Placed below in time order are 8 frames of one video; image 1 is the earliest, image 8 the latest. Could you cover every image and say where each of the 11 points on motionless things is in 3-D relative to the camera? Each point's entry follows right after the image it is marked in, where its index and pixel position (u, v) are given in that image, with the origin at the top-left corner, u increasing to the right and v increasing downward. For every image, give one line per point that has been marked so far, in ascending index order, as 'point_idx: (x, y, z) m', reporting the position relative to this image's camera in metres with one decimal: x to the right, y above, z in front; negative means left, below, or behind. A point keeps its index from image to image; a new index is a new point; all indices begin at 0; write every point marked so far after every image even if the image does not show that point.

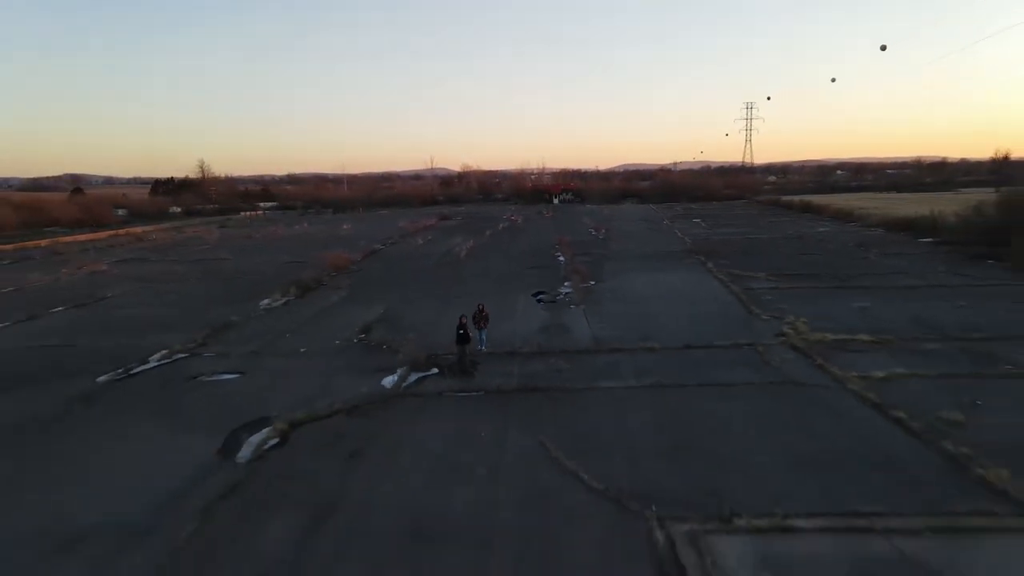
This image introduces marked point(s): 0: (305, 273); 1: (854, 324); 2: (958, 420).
0: (-4.3, +0.3, +16.6) m
1: (+4.1, -0.4, +9.5) m
2: (+3.3, -1.0, +5.8) m
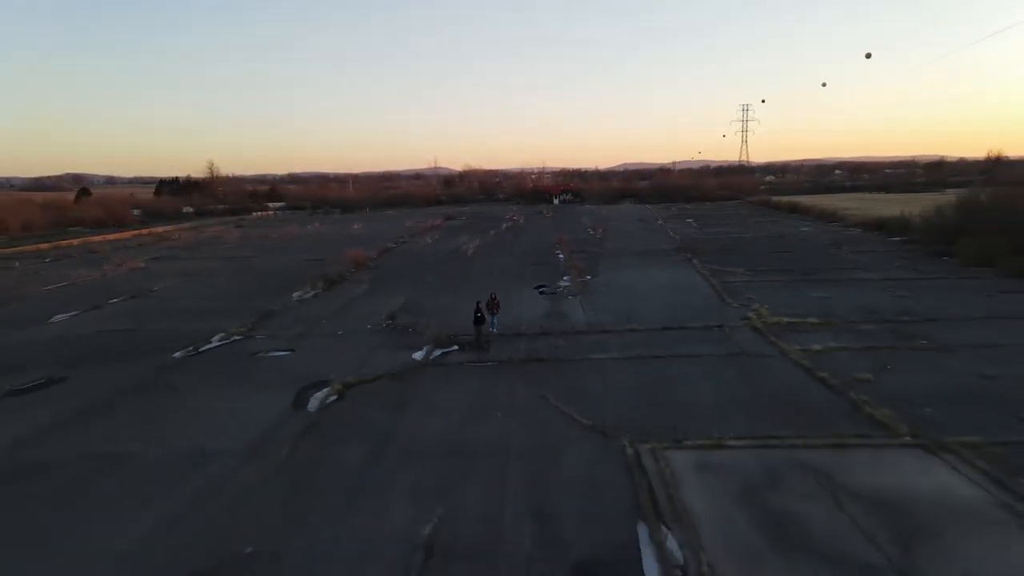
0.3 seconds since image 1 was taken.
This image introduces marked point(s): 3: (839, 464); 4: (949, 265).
0: (-4.2, +0.4, +18.3) m
1: (+4.1, -0.3, +11.1) m
2: (+3.4, -0.8, +7.5) m
3: (+2.2, -1.2, +5.5) m
4: (+8.3, +0.5, +15.2) m
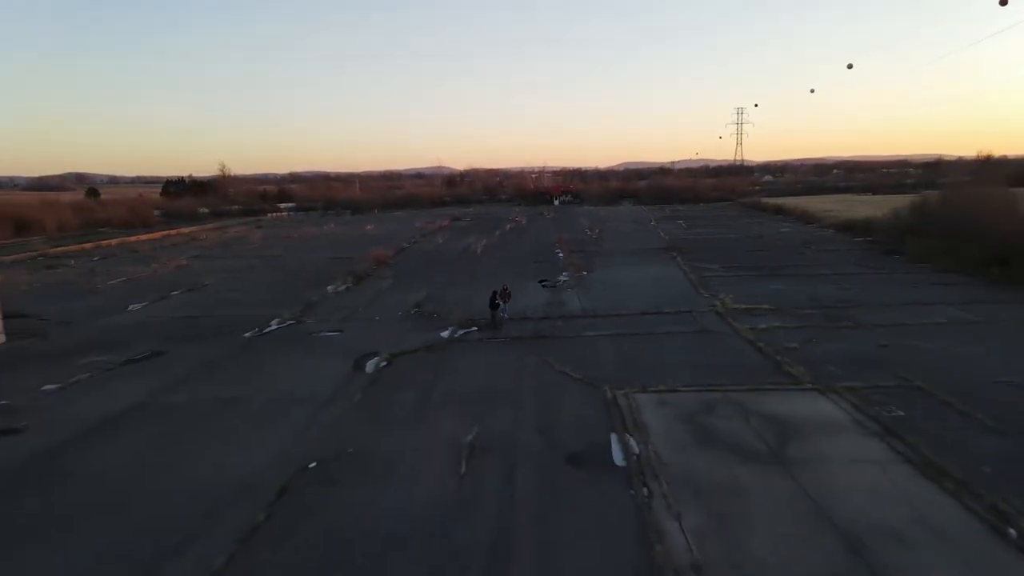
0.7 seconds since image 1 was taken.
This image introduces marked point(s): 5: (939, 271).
0: (-4.1, +0.6, +20.6) m
1: (+4.3, -0.2, +13.4) m
2: (+3.5, -0.7, +9.8) m
3: (+2.4, -1.1, +7.8) m
4: (+8.5, +0.6, +17.5) m
5: (+8.6, +0.4, +15.8) m
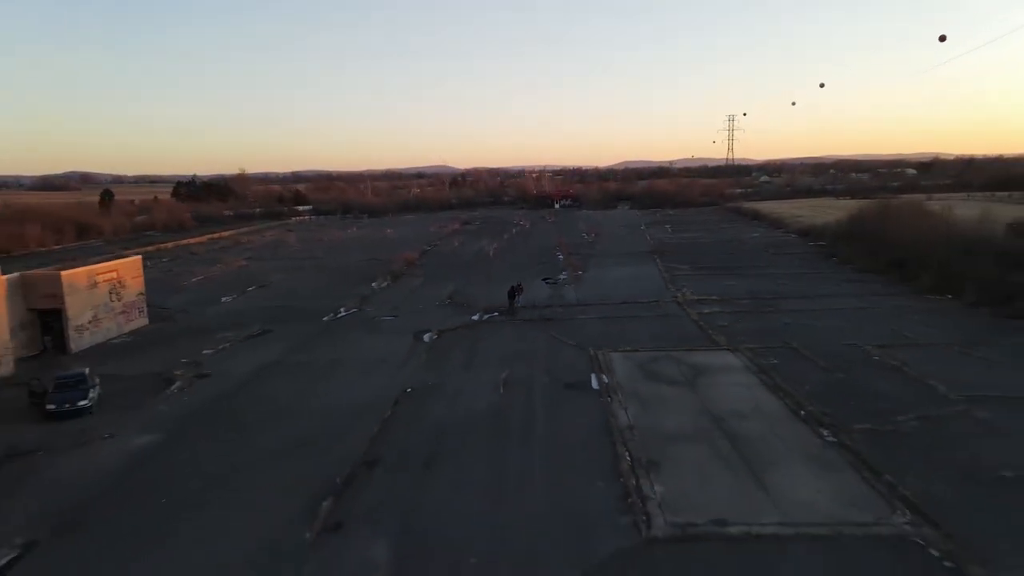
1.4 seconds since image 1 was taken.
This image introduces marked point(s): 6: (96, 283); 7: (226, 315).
0: (-3.8, +0.7, +24.7) m
1: (+4.5, -0.1, +17.5) m
2: (+3.7, -0.6, +13.9) m
3: (+2.6, -1.0, +11.9) m
4: (+8.7, +0.7, +21.6) m
5: (+8.8, +0.4, +20.0) m
6: (-7.5, +0.1, +14.3) m
7: (-6.3, -0.6, +17.3) m
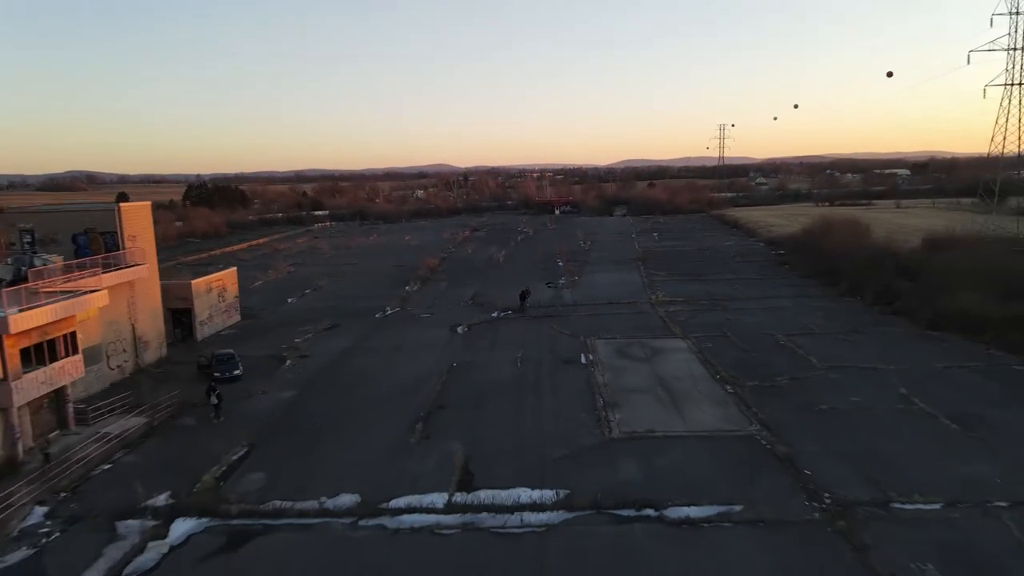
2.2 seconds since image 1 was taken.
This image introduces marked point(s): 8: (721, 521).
0: (-3.6, +0.6, +29.4) m
1: (+4.8, -0.2, +22.2) m
2: (+4.0, -0.8, +18.6) m
3: (+2.9, -1.1, +16.6) m
4: (+9.0, +0.6, +26.3) m
5: (+9.1, +0.4, +24.7) m
6: (-7.2, 0.0, +19.0) m
7: (-6.0, -0.7, +22.0) m
8: (+2.2, -2.4, +8.4) m
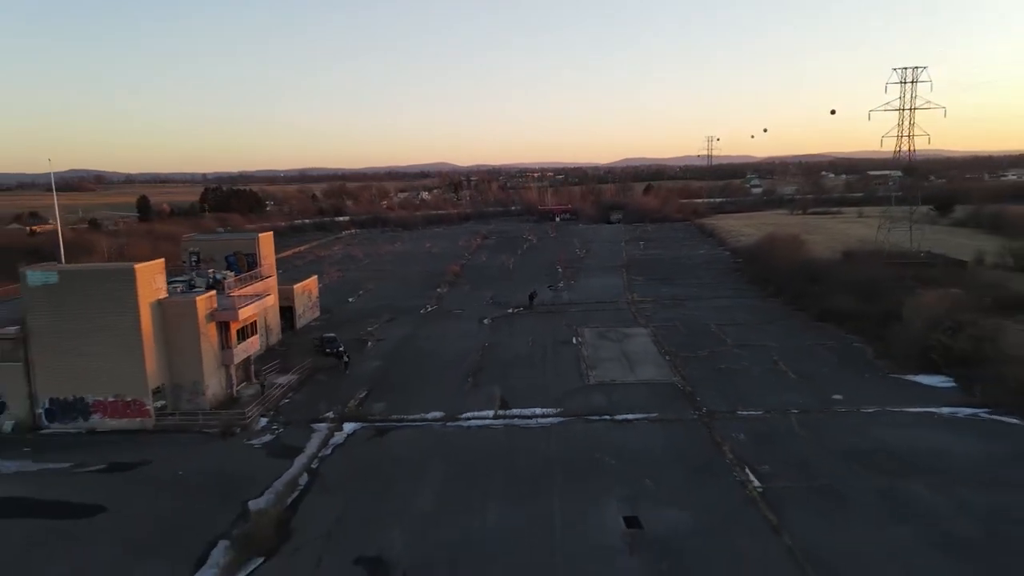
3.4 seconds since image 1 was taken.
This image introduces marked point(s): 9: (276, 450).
0: (-3.2, +0.5, +36.4) m
1: (+5.2, -0.3, +29.2) m
2: (+4.4, -0.9, +25.6) m
3: (+3.3, -1.2, +23.6) m
4: (+9.4, +0.5, +33.3) m
5: (+9.5, +0.3, +31.7) m
6: (-6.8, -0.1, +26.0) m
7: (-5.6, -0.8, +29.0) m
8: (+2.6, -2.6, +15.4) m
9: (-4.4, -3.0, +14.6) m
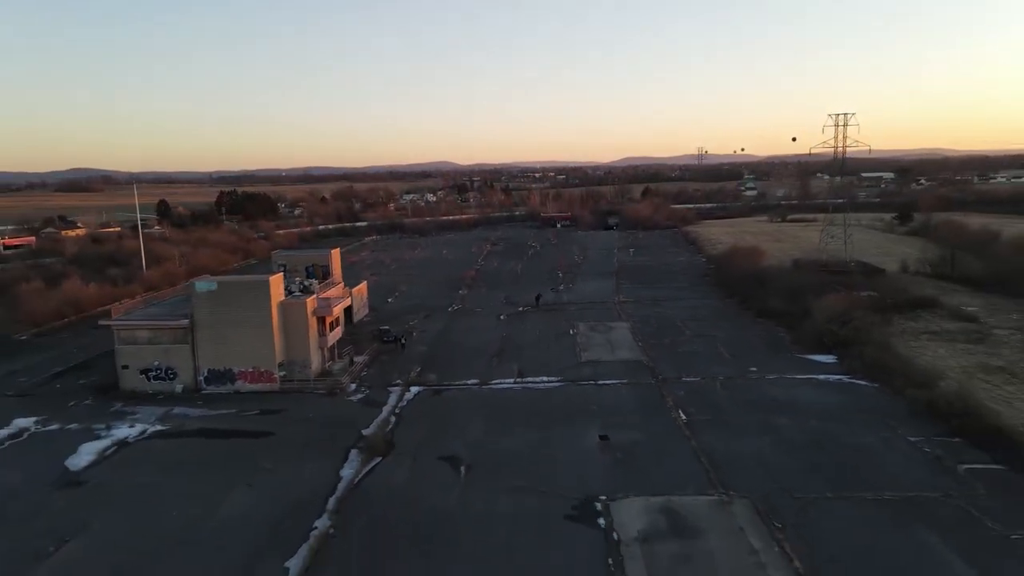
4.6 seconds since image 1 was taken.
0: (-2.7, +0.4, +43.4) m
1: (+5.6, -0.4, +36.2) m
2: (+4.8, -1.0, +32.6) m
3: (+3.7, -1.3, +30.6) m
4: (+9.8, +0.4, +40.3) m
5: (+9.9, +0.2, +38.6) m
6: (-6.4, -0.2, +32.9) m
7: (-5.2, -0.9, +36.0) m
8: (+3.0, -2.7, +22.4) m
9: (-4.0, -3.1, +21.6) m
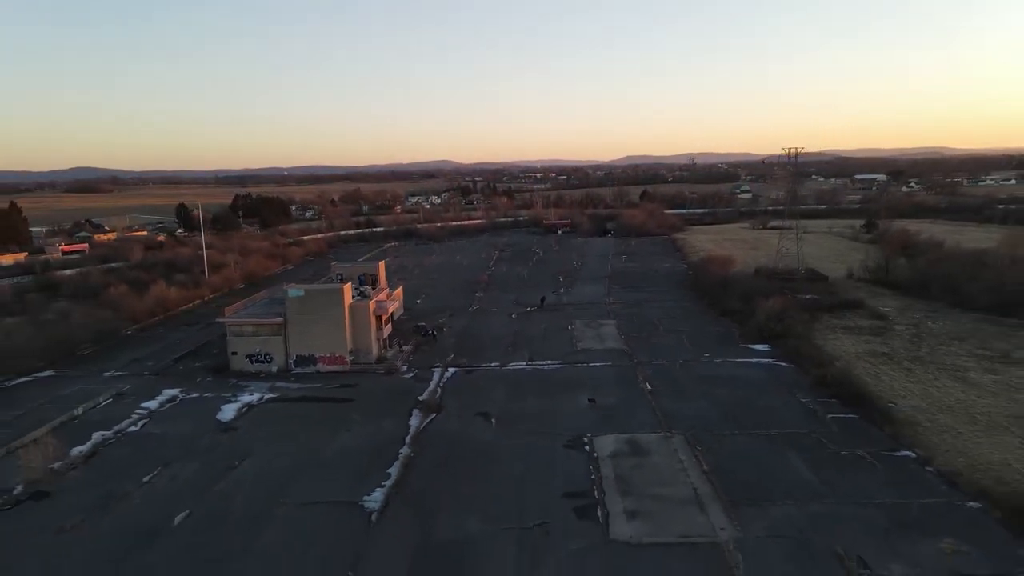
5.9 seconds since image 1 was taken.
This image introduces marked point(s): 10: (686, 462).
0: (-2.2, +0.2, +50.8) m
1: (+6.1, -0.6, +43.6) m
2: (+5.3, -1.2, +40.0) m
3: (+4.2, -1.5, +38.0) m
4: (+10.3, +0.2, +47.7) m
5: (+10.4, 0.0, +46.0) m
6: (-5.9, -0.4, +40.4) m
7: (-4.7, -1.1, +43.4) m
8: (+3.5, -2.9, +29.8) m
9: (-3.5, -3.4, +29.1) m
10: (+4.4, -4.4, +19.8) m
